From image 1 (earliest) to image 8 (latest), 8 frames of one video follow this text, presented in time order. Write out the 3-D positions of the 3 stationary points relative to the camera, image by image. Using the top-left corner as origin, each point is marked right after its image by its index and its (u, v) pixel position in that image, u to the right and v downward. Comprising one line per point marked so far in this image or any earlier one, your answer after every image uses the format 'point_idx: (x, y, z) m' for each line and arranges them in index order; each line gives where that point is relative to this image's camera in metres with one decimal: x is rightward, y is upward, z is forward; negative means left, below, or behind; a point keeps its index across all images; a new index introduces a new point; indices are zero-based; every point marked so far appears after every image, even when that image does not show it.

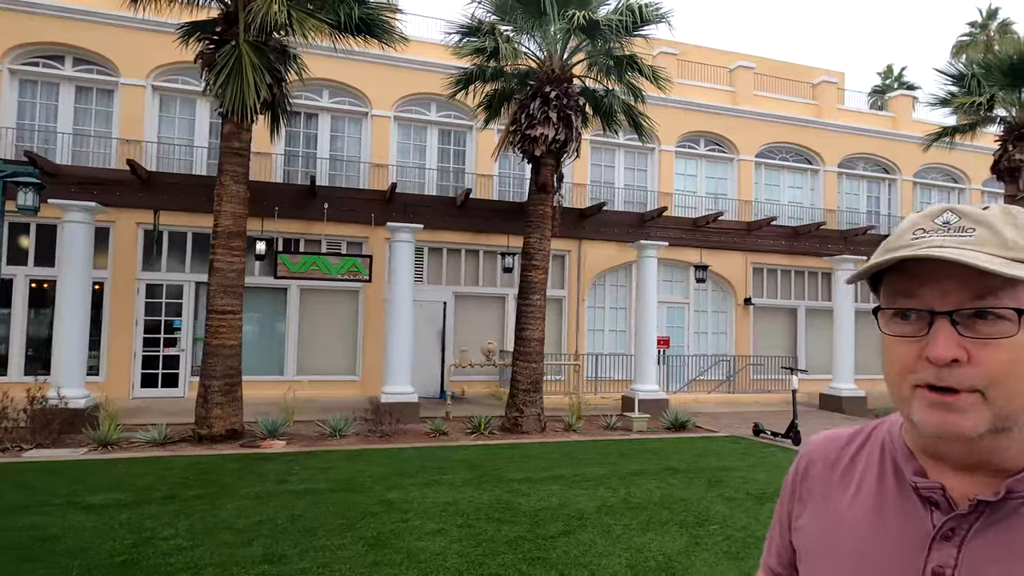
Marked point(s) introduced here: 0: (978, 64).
0: (+10.9, +5.2, +14.7) m
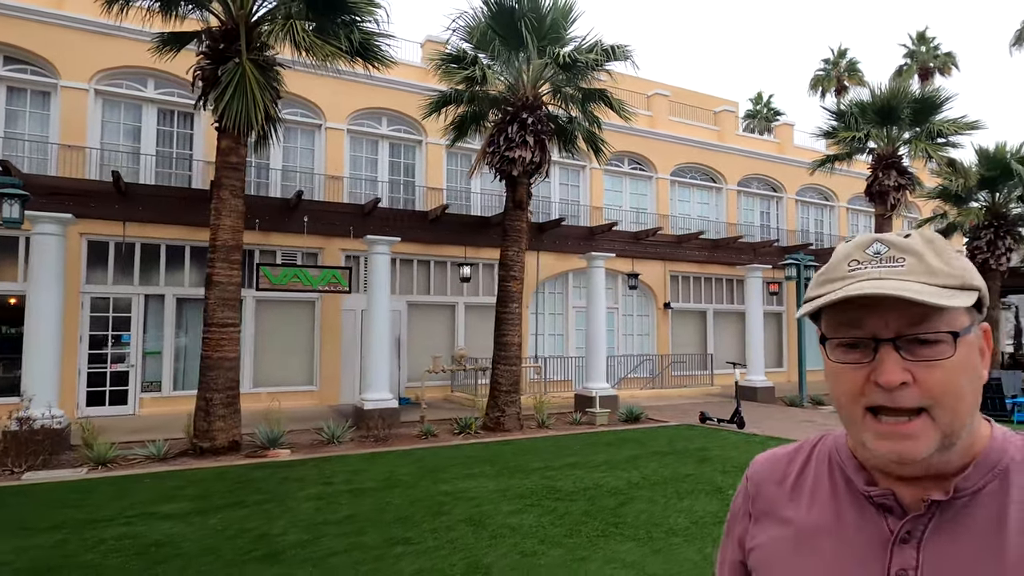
0: (+9.5, +5.1, +17.6) m
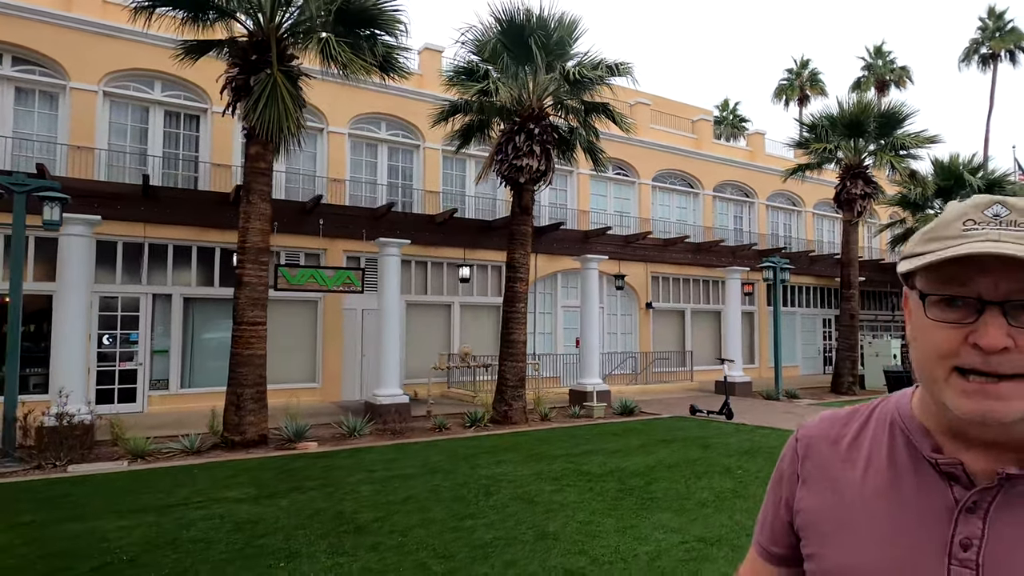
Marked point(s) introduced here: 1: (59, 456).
0: (+9.3, +5.1, +18.8) m
1: (-6.1, -2.3, +8.5) m
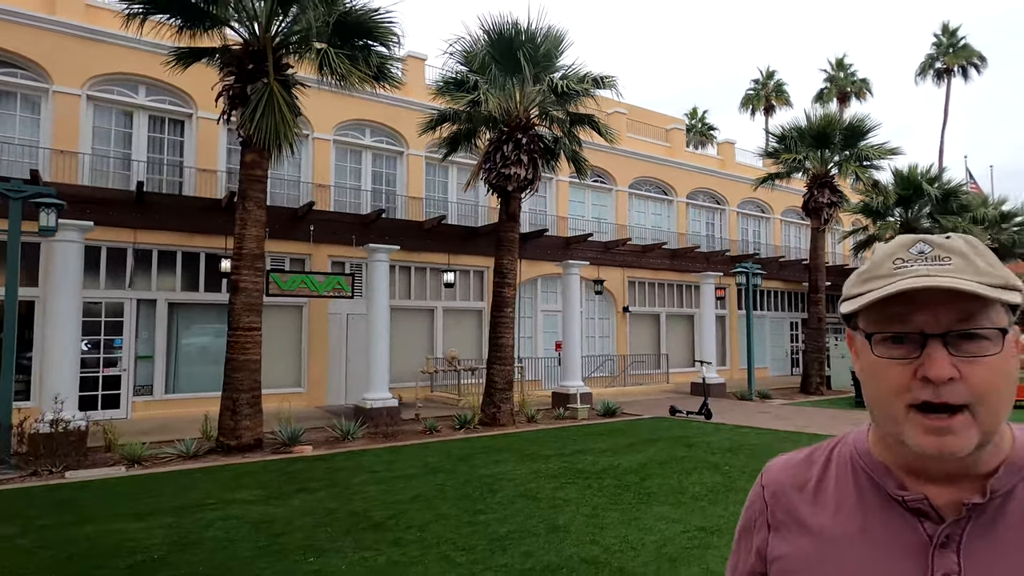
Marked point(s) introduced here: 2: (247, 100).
0: (+8.7, +5.0, +19.6) m
1: (-6.2, -2.3, +8.5) m
2: (-4.1, +2.9, +9.8) m
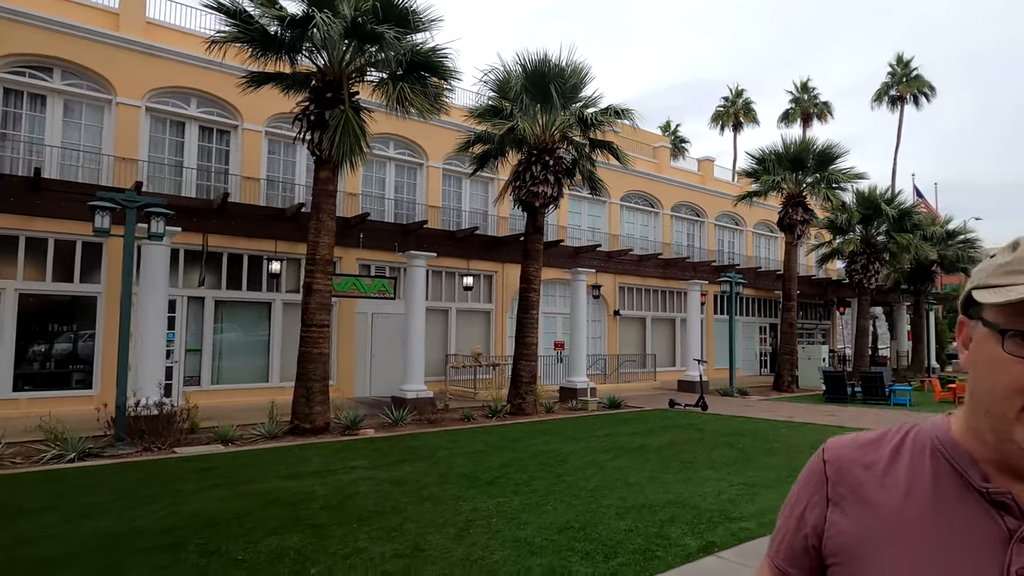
0: (+8.9, +4.7, +21.7) m
1: (-5.4, -2.3, +9.7) m
2: (-3.3, +2.9, +11.1) m
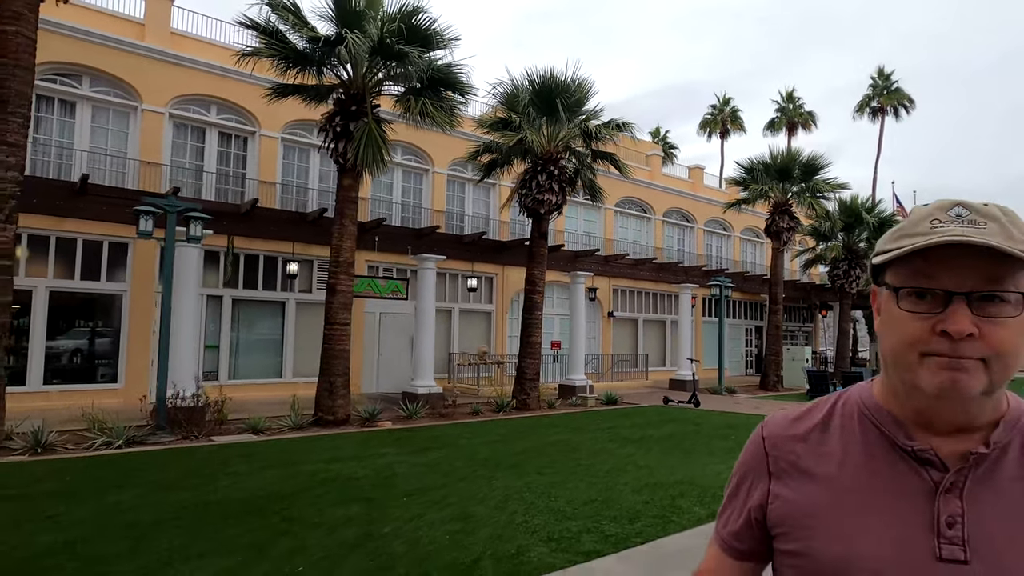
0: (+8.9, +4.5, +22.7) m
1: (-5.2, -2.3, +10.4) m
2: (-3.1, +2.9, +11.8) m
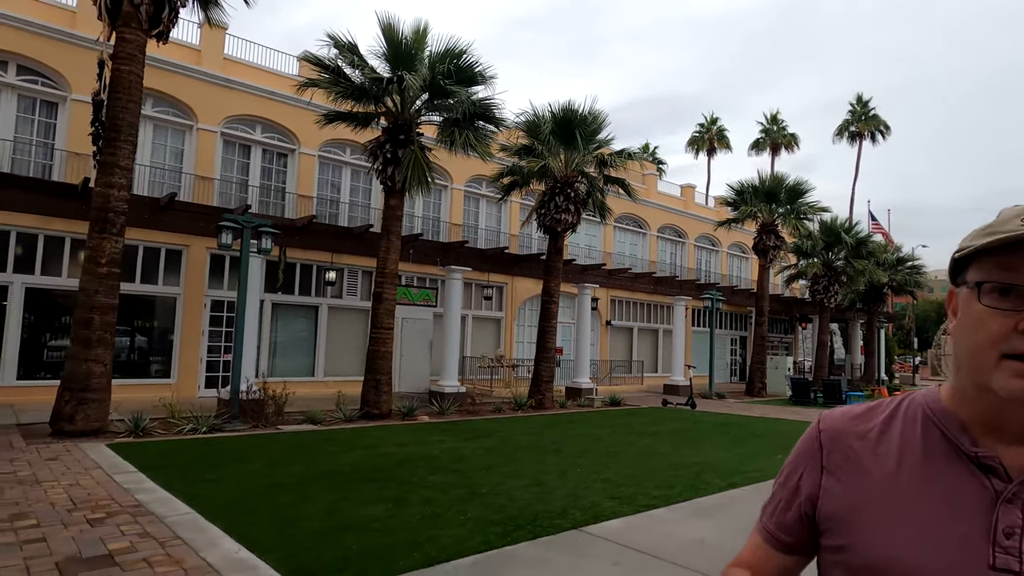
0: (+9.2, +4.0, +24.6) m
1: (-4.6, -2.4, +11.7) m
2: (-2.4, +2.7, +13.3) m
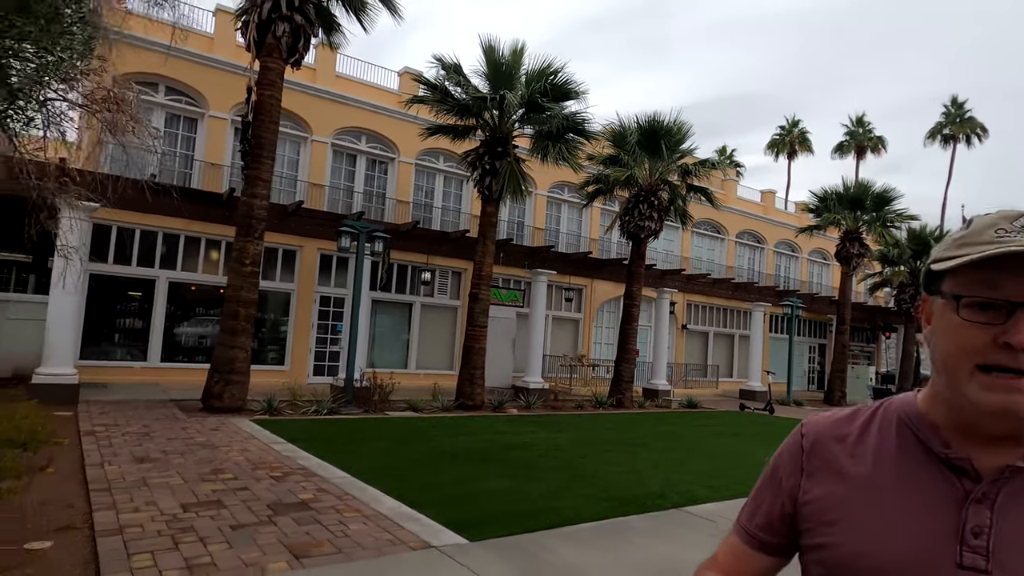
0: (+12.4, +3.7, +24.4) m
1: (-2.9, -2.4, +13.0) m
2: (-0.4, +2.7, +14.4) m
